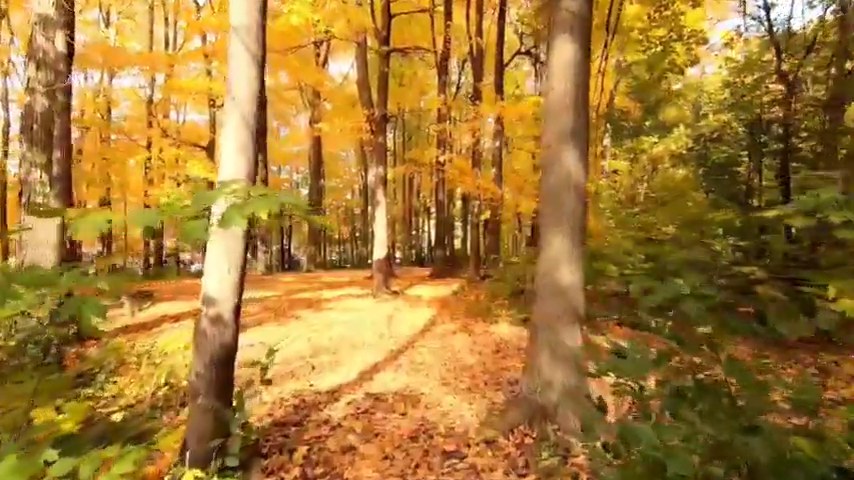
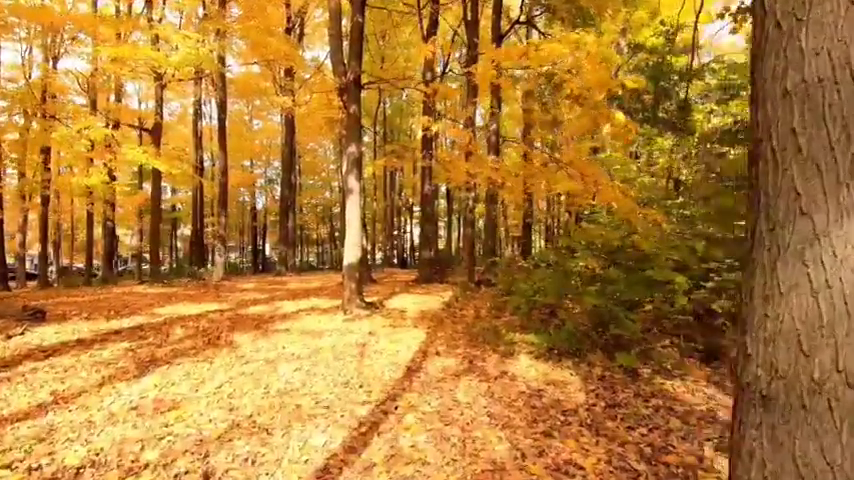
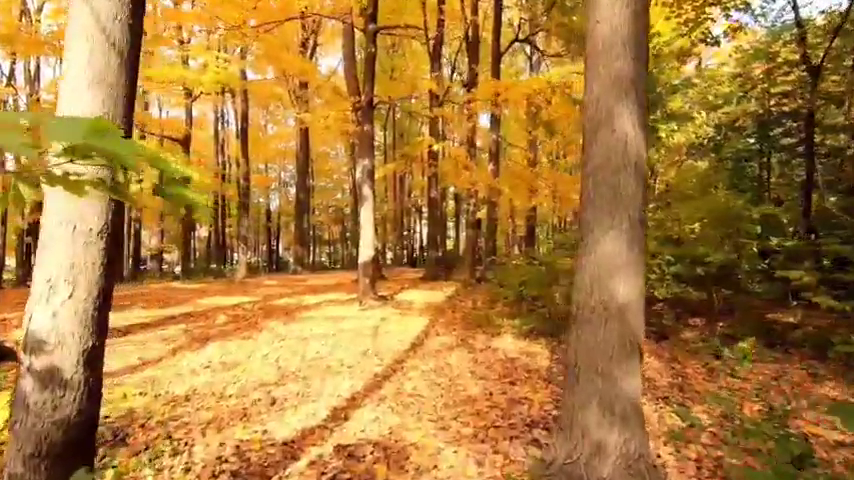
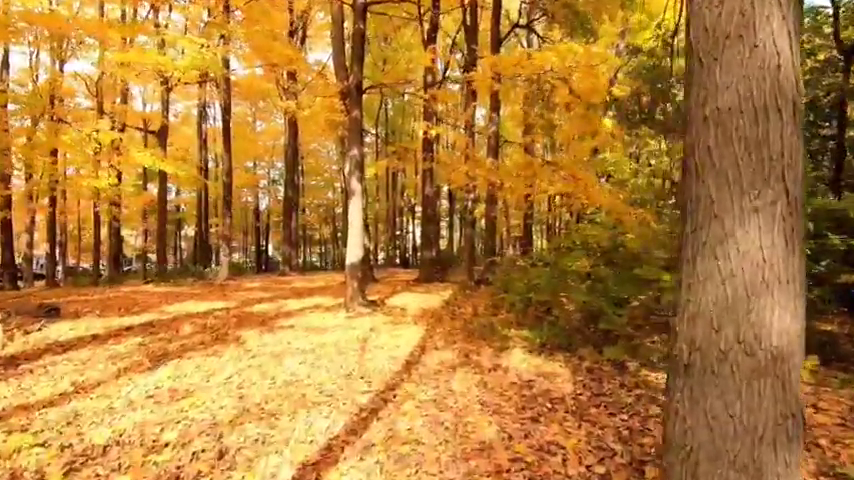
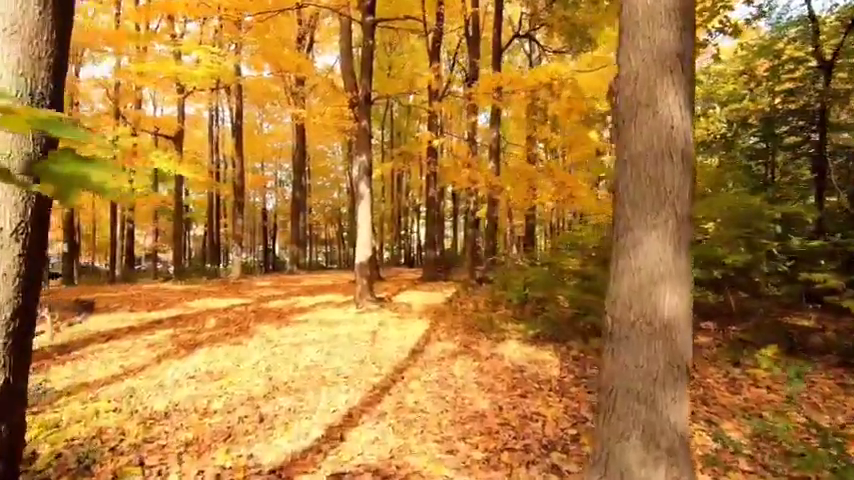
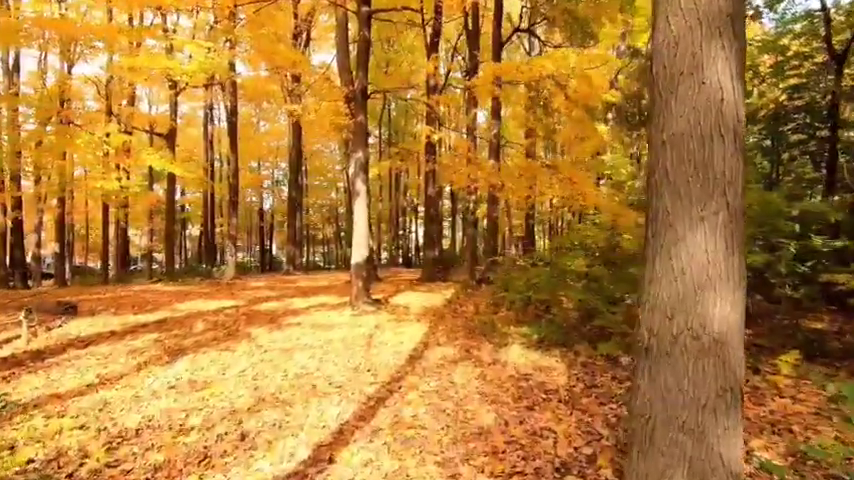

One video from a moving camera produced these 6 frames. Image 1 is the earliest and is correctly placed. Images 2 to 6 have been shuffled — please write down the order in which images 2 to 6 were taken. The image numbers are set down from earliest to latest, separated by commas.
3, 5, 6, 4, 2
